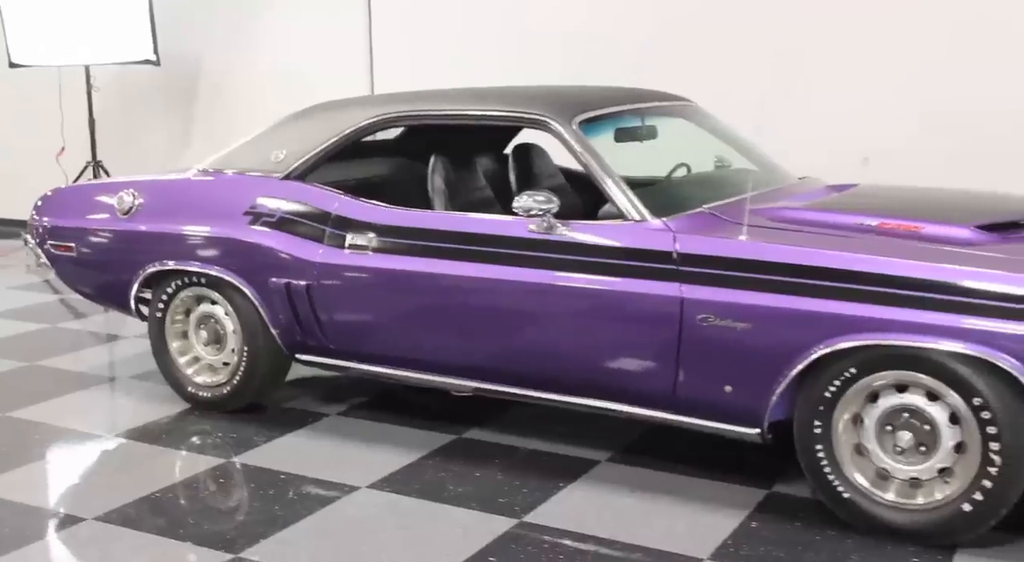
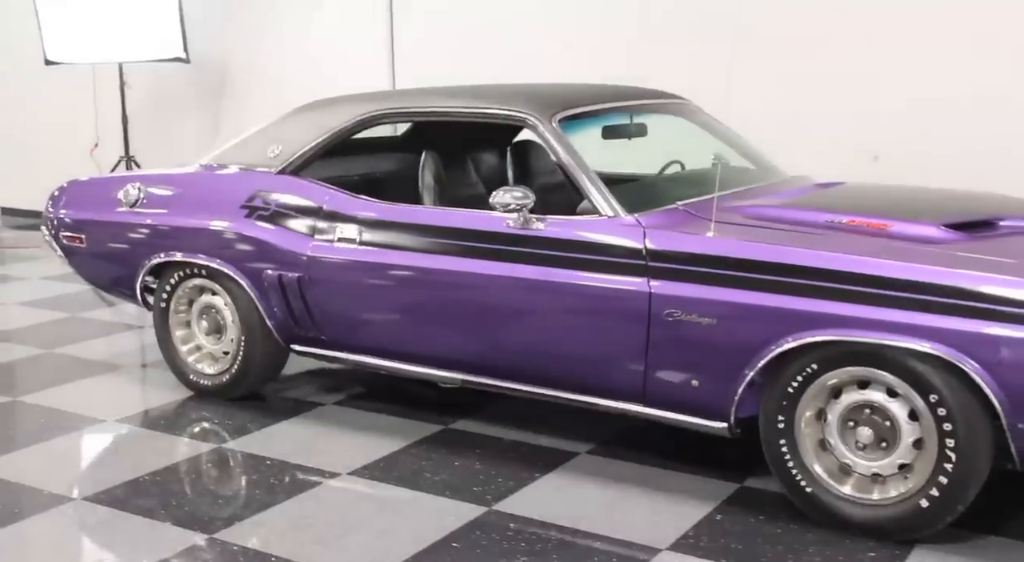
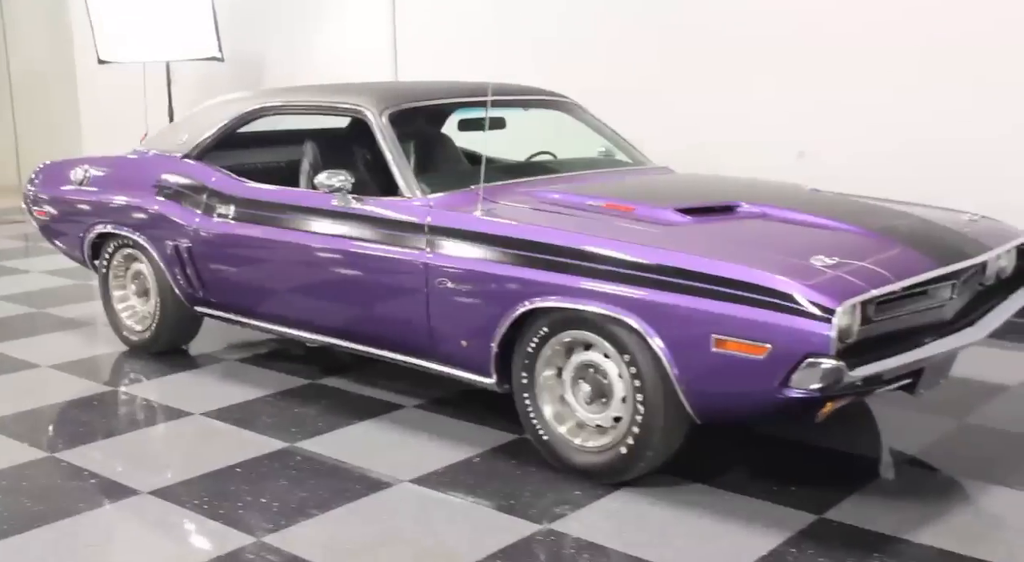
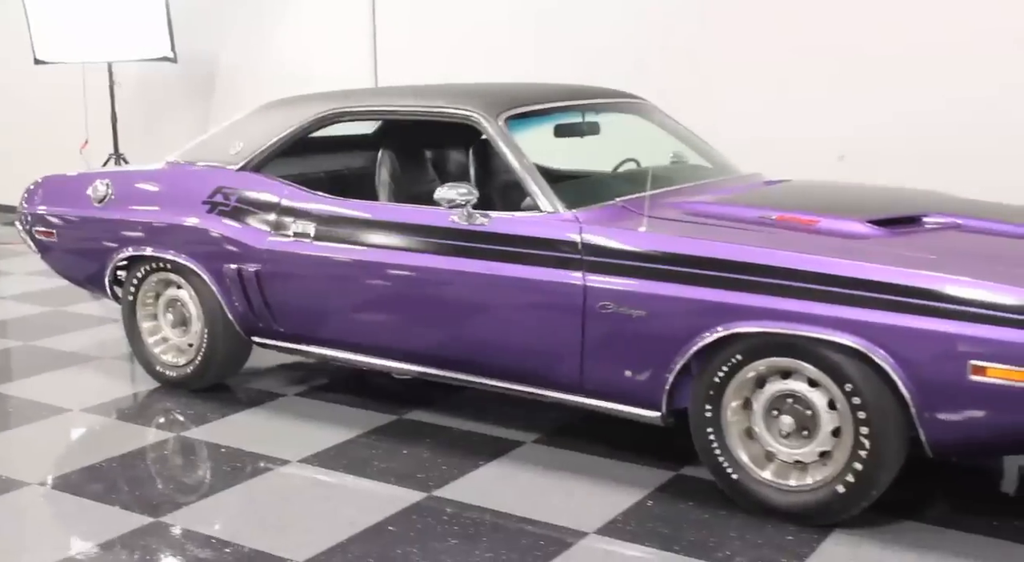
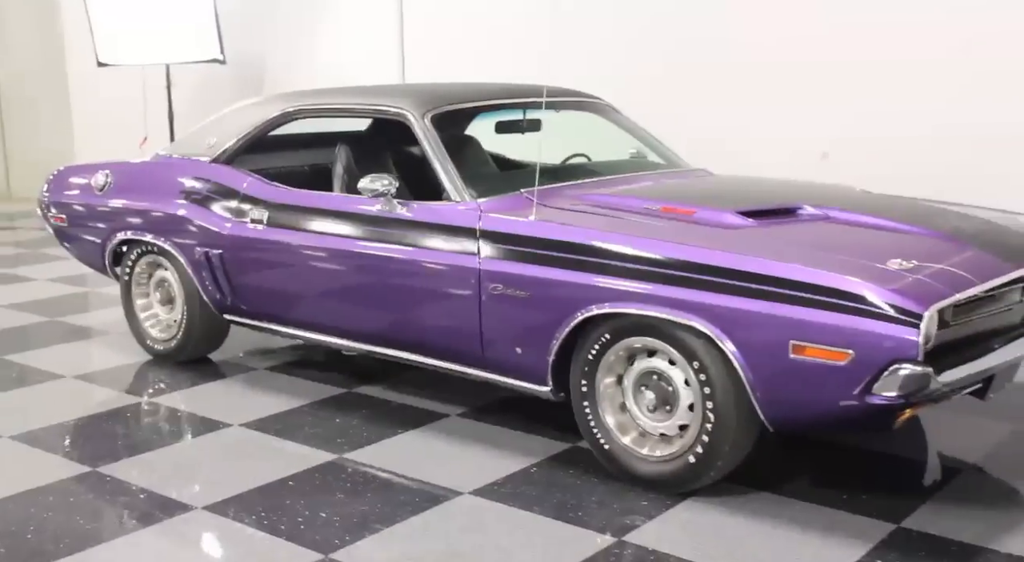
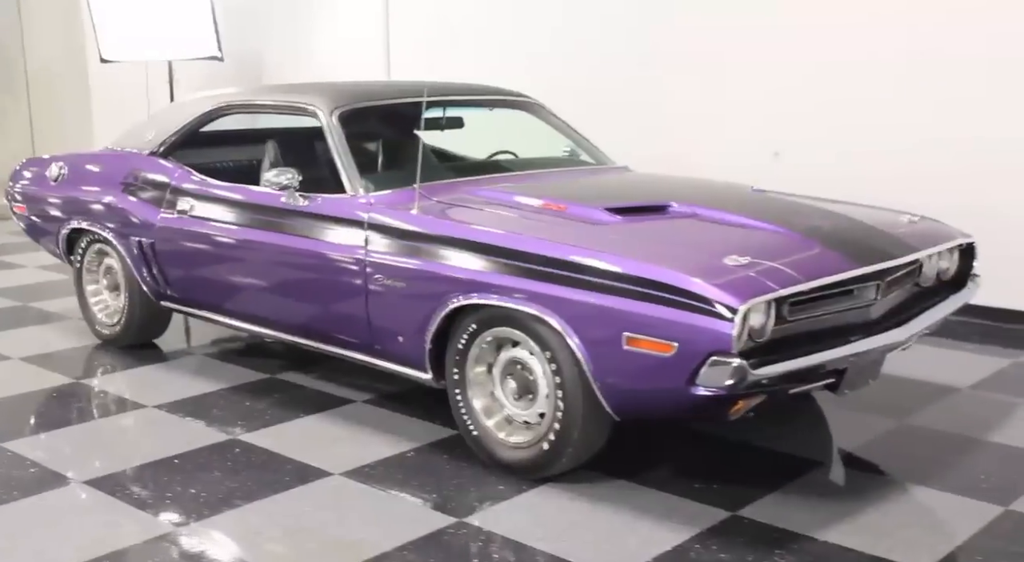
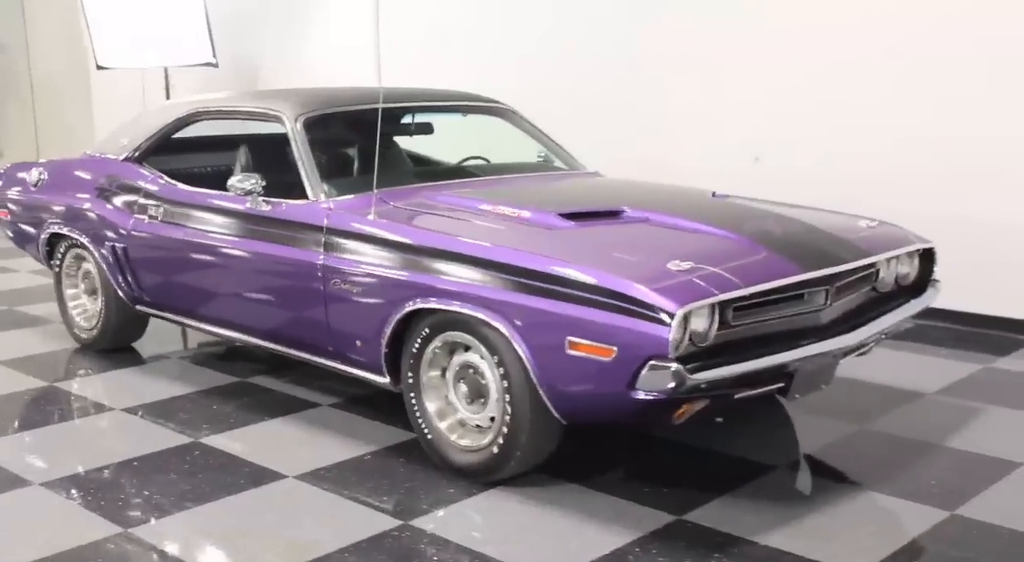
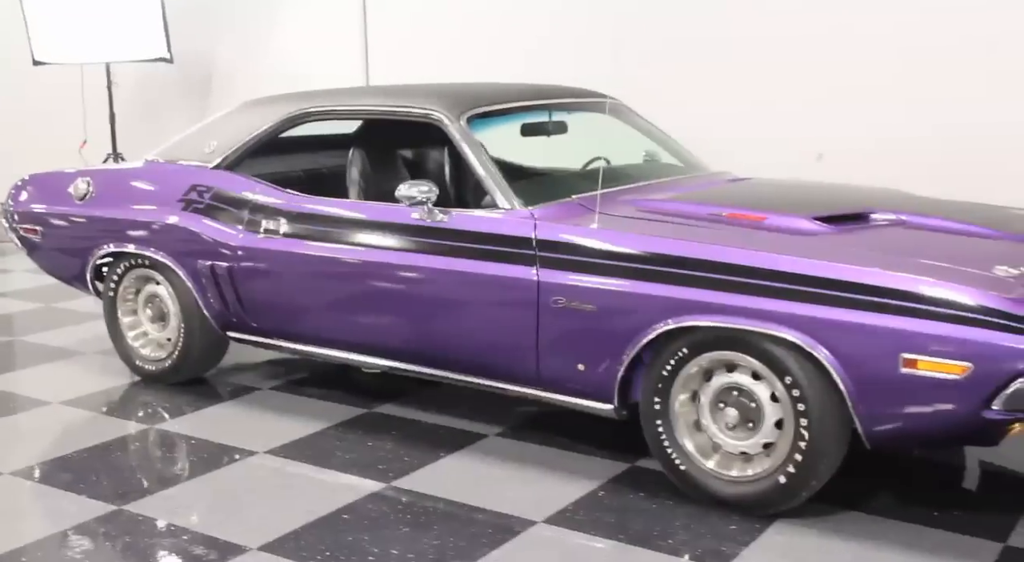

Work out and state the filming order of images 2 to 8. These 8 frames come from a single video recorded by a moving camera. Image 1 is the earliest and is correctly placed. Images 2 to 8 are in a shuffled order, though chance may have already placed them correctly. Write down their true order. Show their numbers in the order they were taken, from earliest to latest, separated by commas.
2, 4, 8, 5, 3, 6, 7
